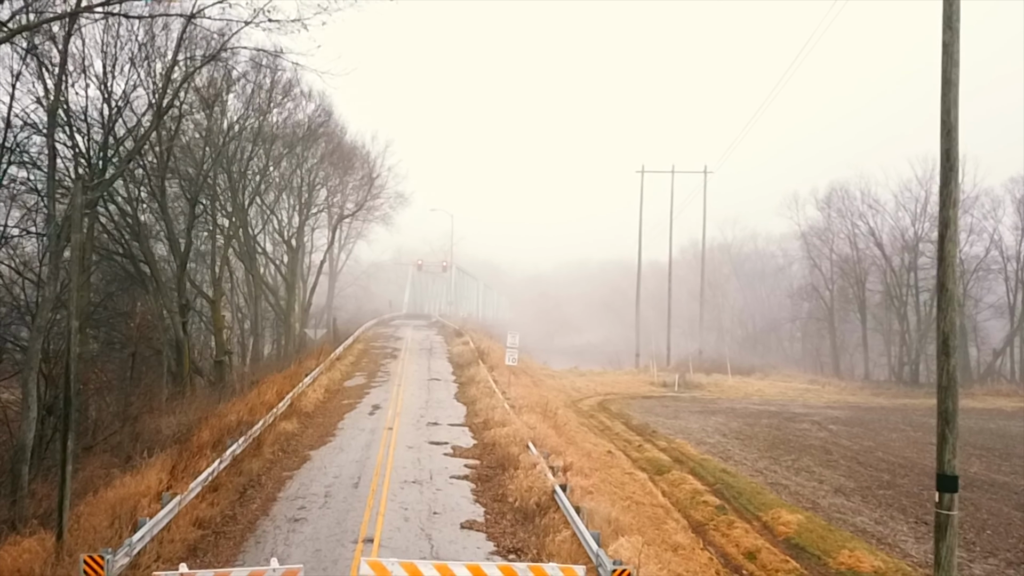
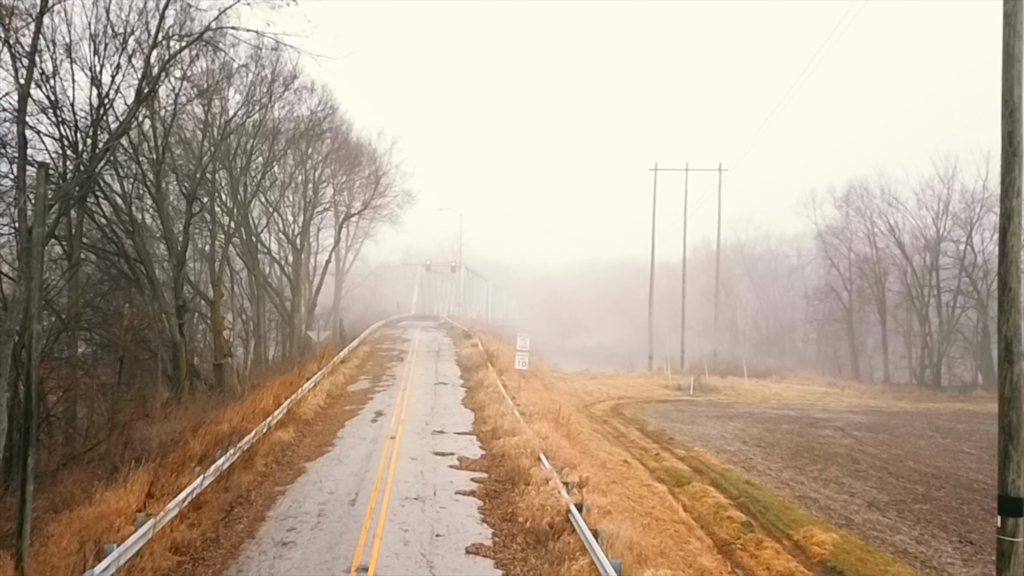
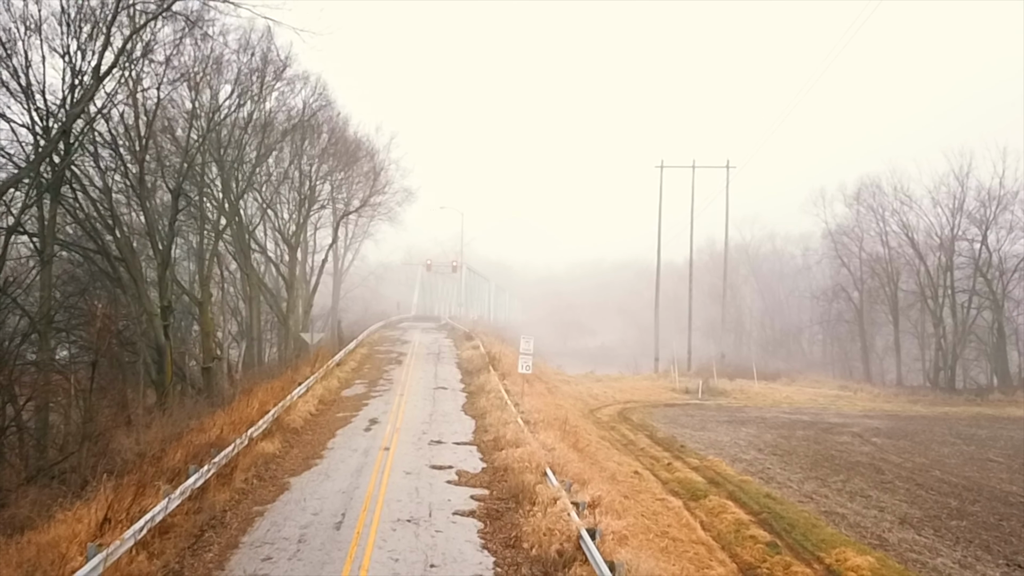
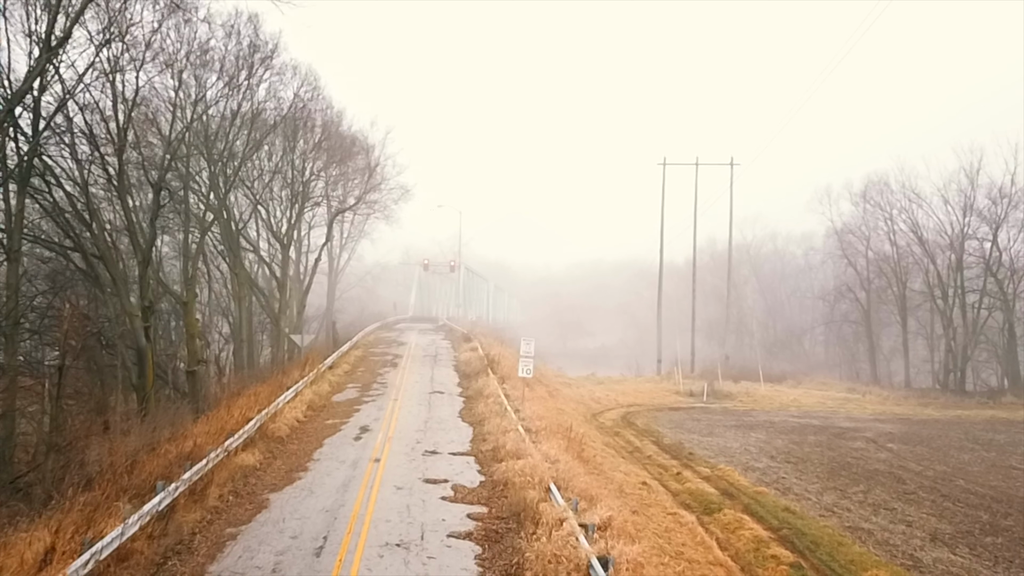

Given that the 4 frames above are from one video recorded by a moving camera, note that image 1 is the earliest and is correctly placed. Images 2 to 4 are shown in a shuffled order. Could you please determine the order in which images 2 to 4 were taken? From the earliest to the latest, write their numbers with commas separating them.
2, 3, 4
